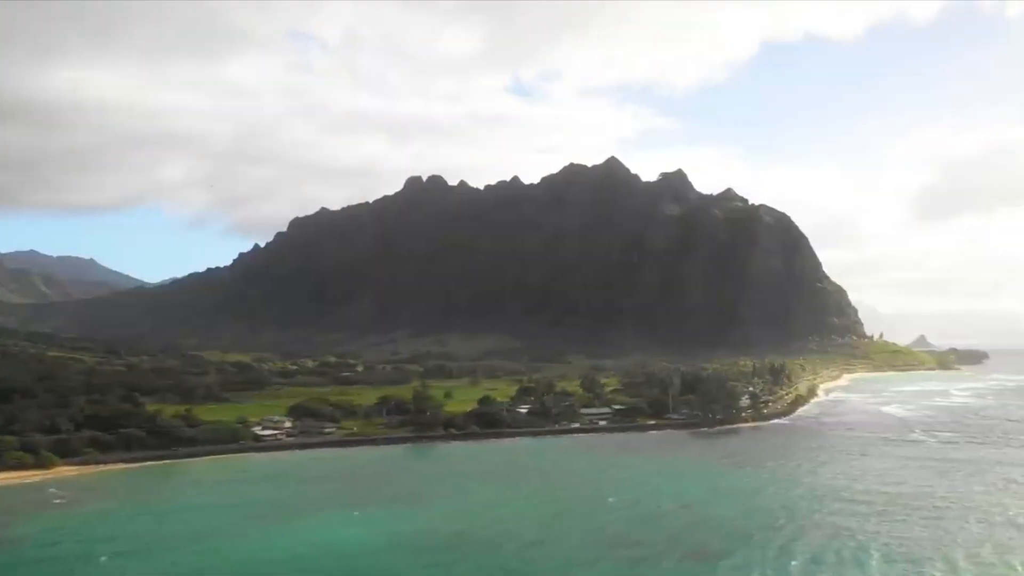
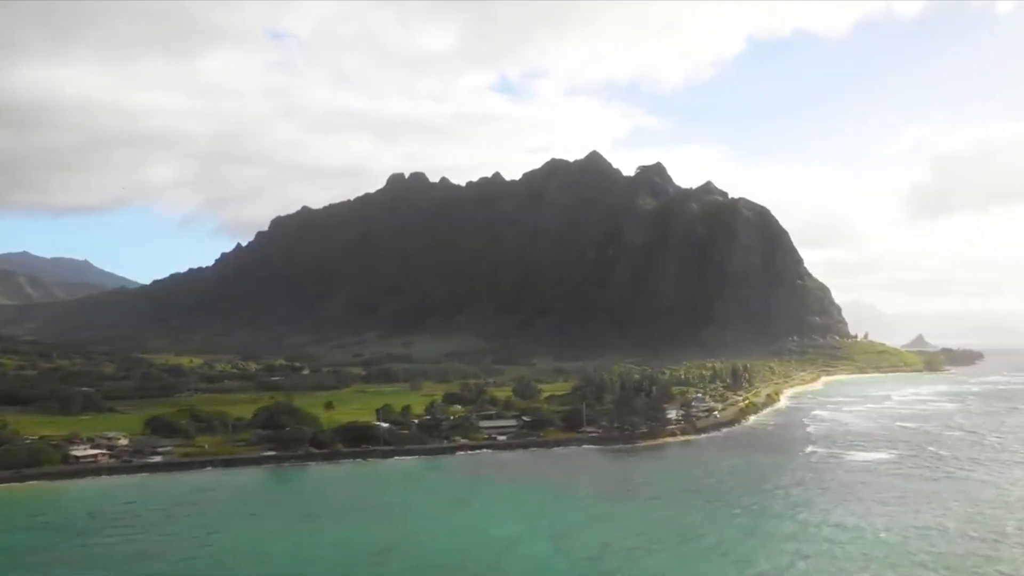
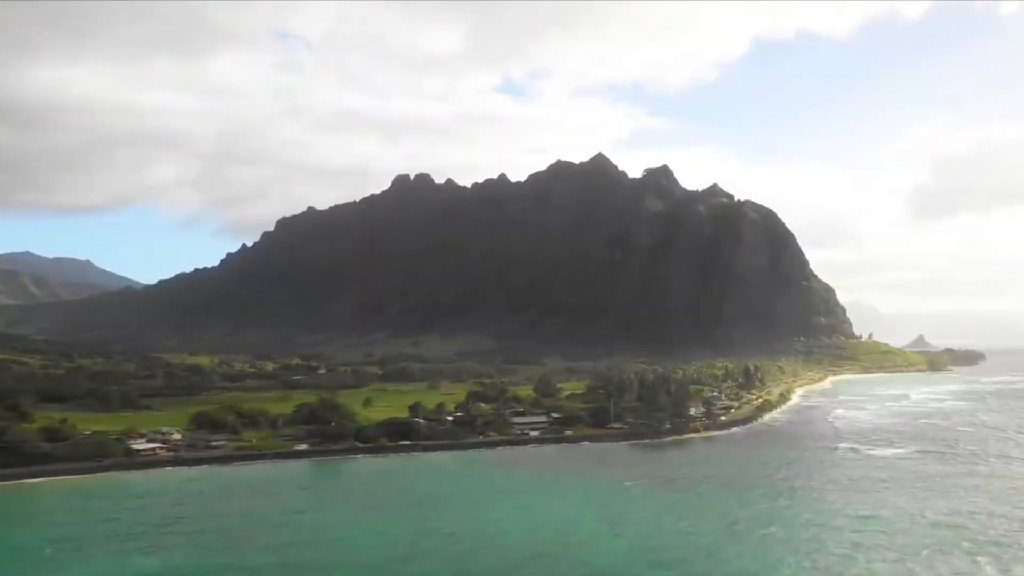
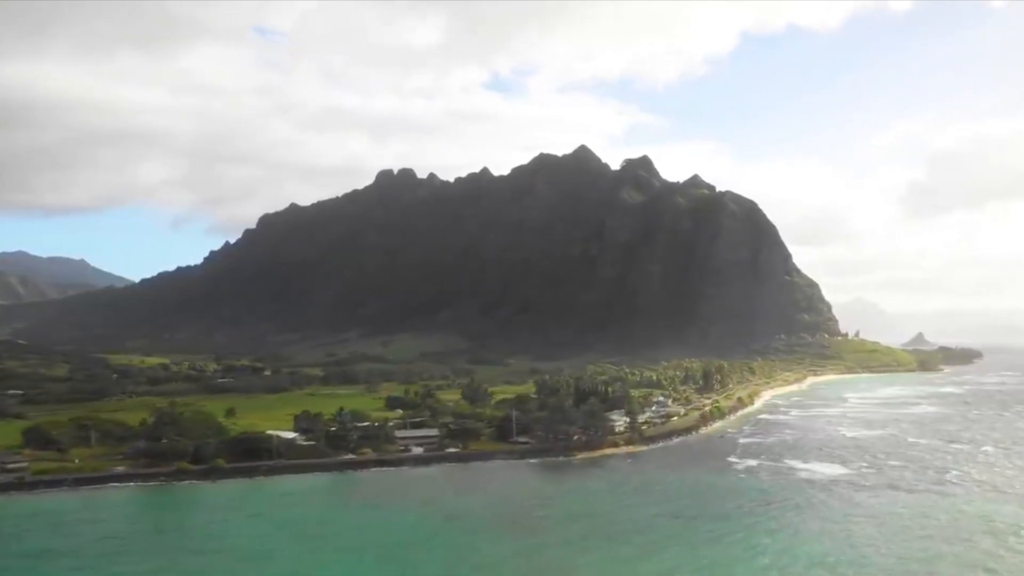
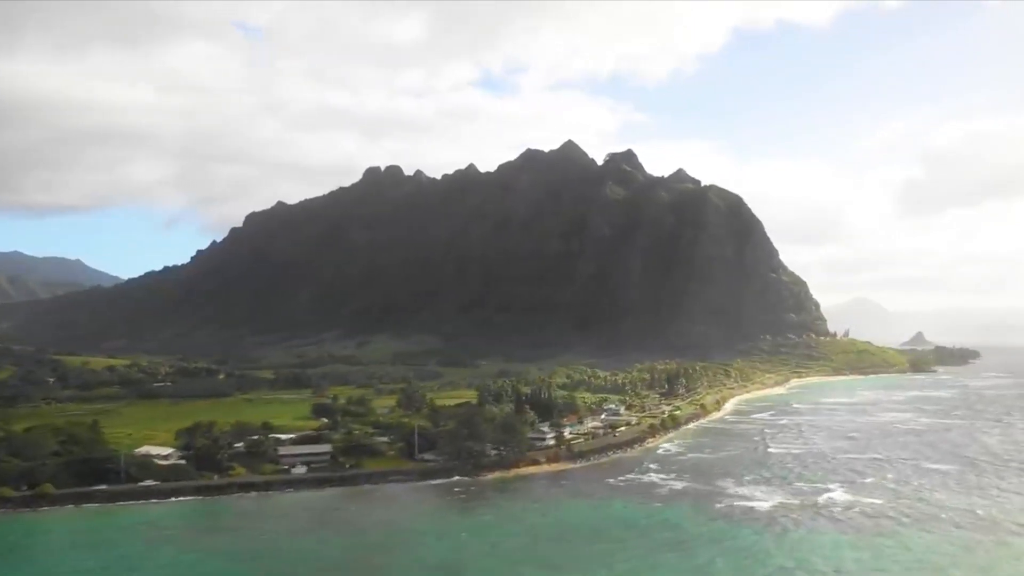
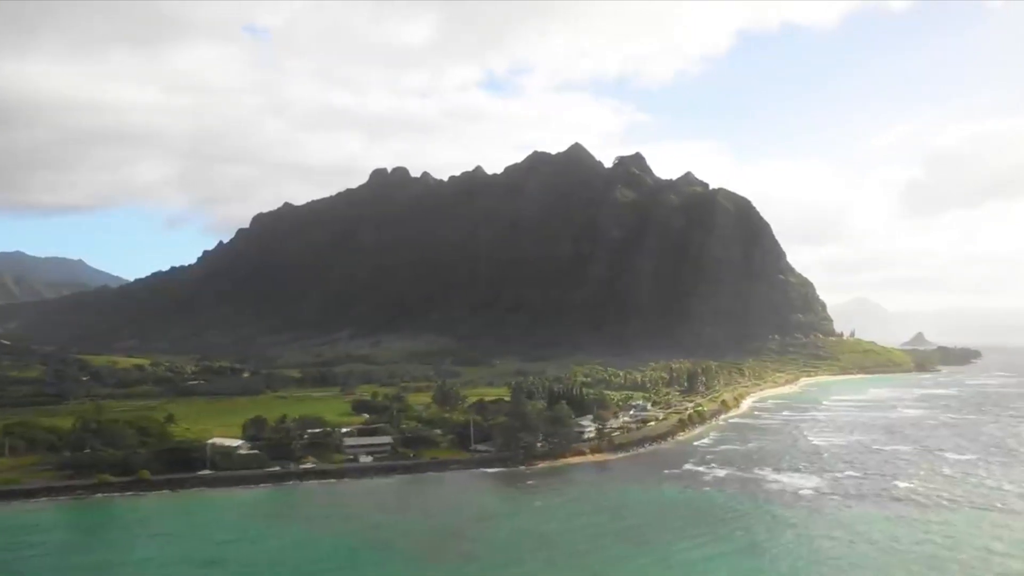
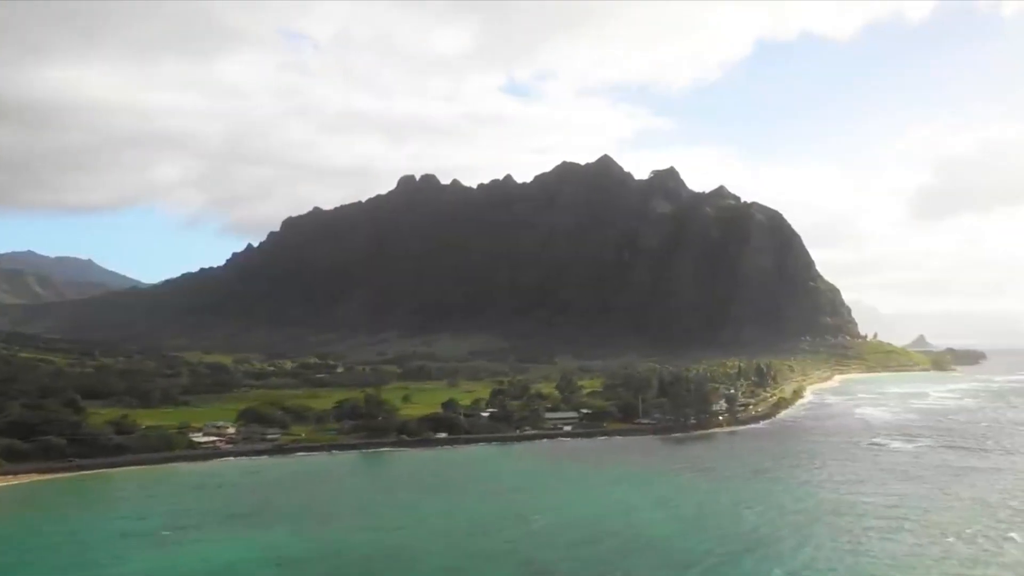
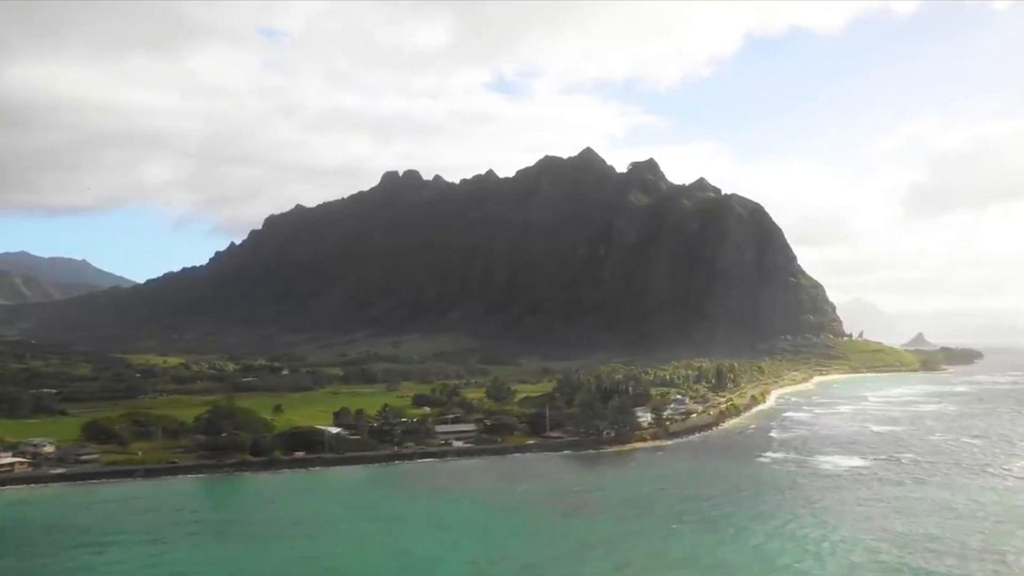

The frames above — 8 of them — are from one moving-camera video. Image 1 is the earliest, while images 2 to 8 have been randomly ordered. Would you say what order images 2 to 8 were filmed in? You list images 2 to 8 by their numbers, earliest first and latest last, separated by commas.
7, 3, 2, 8, 4, 6, 5
